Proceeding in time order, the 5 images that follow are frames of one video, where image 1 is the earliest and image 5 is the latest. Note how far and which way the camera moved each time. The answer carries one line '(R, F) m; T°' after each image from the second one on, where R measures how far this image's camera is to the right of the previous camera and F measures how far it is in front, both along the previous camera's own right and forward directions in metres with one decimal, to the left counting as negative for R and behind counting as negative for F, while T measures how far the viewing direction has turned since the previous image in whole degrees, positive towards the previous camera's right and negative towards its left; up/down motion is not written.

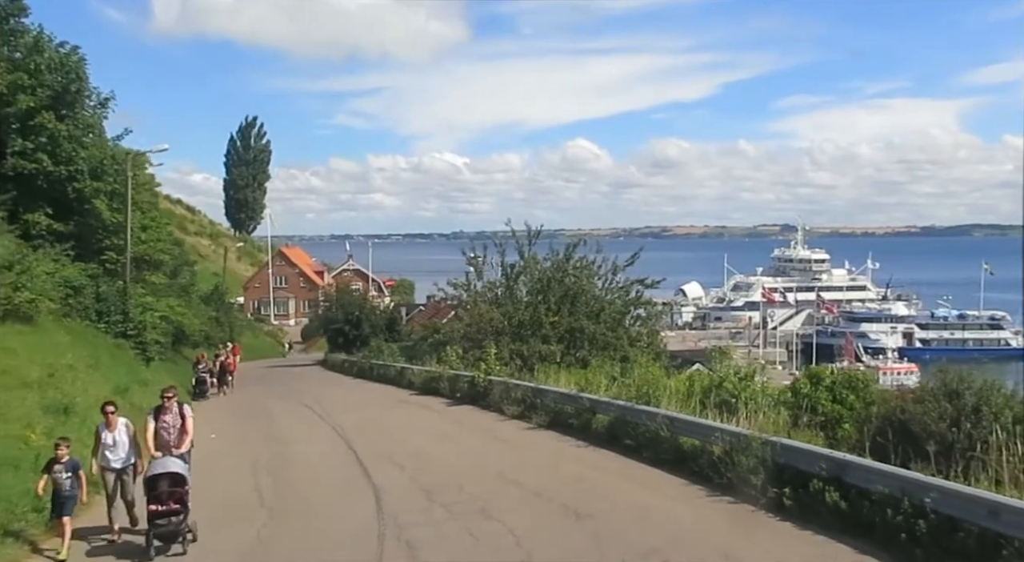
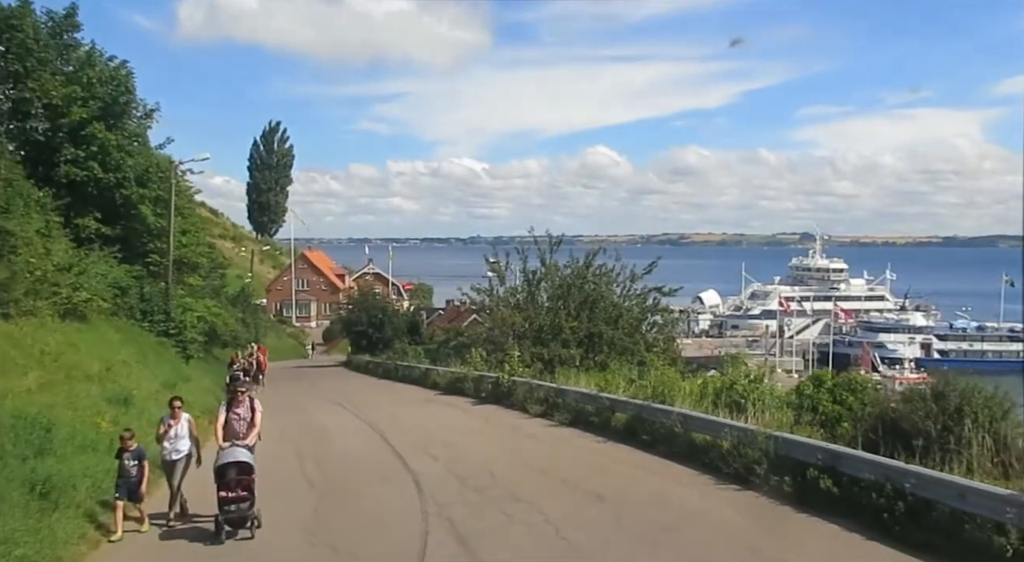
(-0.2, -1.2) m; -1°
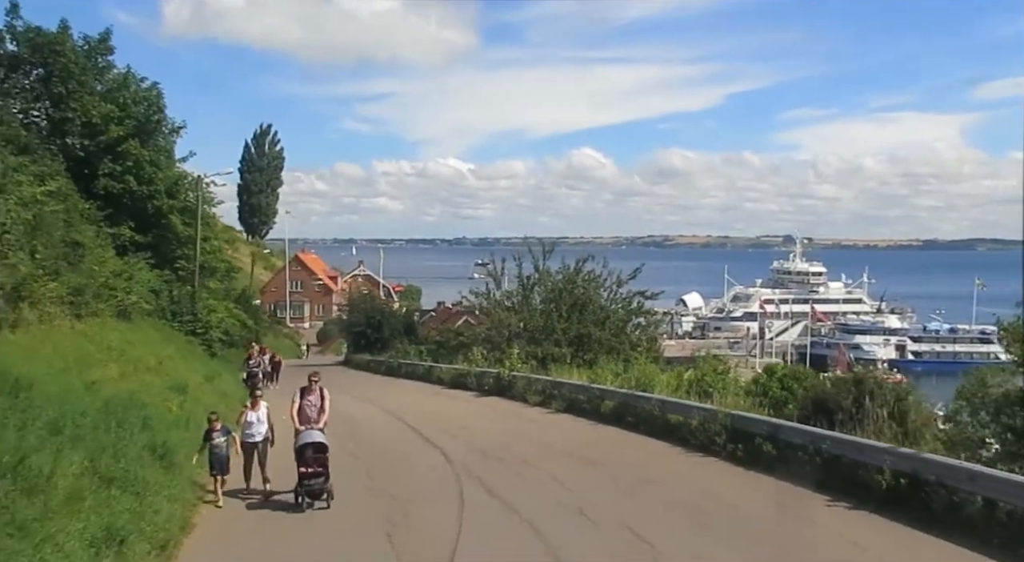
(-0.4, -3.0) m; +1°
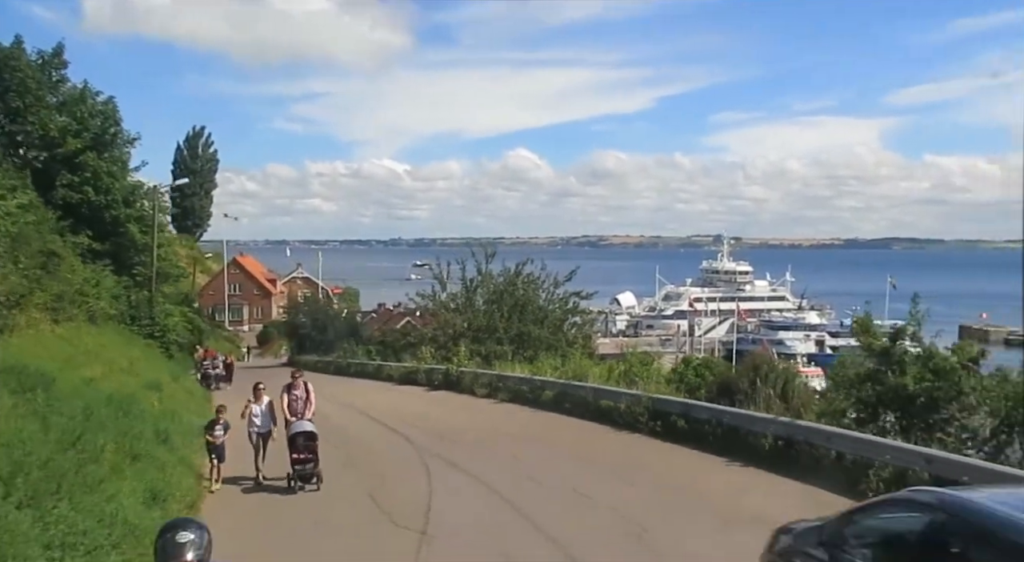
(-0.3, -2.4) m; +4°
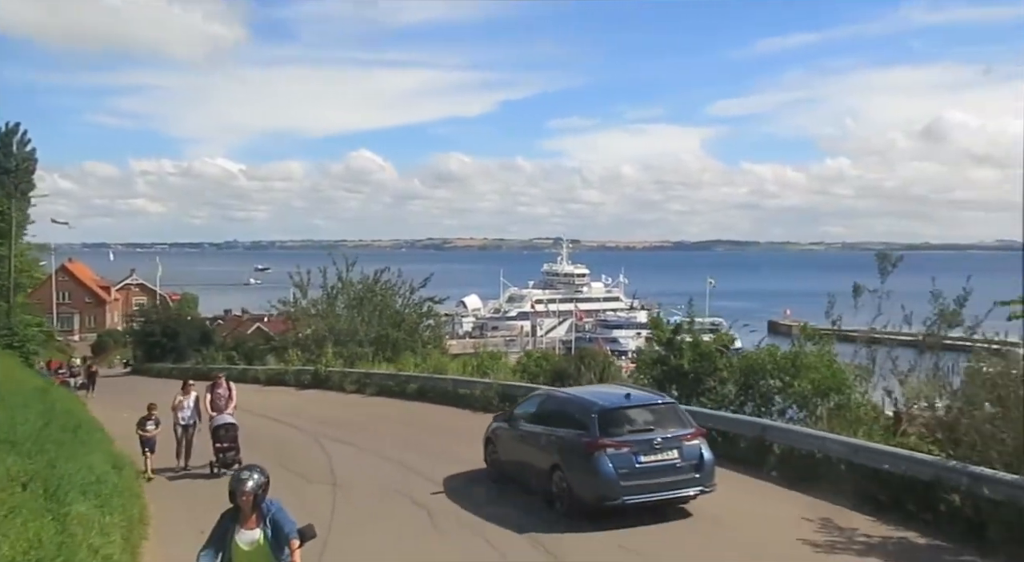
(-0.6, -3.7) m; +9°
